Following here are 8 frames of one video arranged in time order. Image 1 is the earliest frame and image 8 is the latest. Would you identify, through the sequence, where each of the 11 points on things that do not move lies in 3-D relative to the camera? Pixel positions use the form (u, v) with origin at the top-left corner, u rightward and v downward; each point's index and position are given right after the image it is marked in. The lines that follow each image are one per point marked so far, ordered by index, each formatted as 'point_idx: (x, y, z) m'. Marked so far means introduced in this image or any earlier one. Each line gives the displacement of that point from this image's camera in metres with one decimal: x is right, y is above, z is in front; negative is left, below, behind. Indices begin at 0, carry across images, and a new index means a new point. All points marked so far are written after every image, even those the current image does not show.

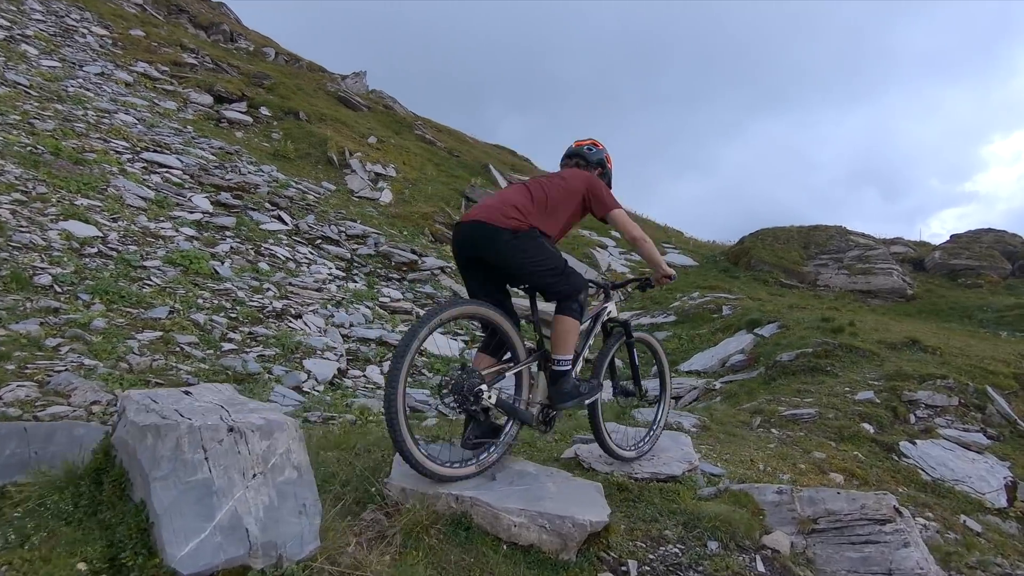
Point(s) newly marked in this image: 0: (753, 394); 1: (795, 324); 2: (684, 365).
0: (+3.5, -1.6, +8.0) m
1: (+6.2, -0.8, +12.0) m
2: (+3.9, -1.8, +12.4) m
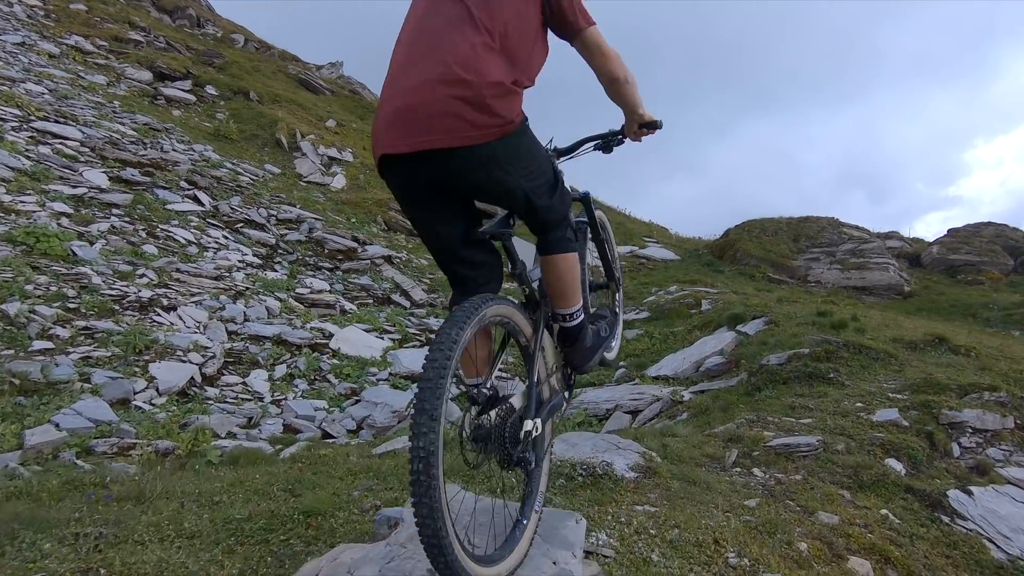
0: (+2.3, -1.3, +5.9) m
1: (+4.9, -0.6, +9.9) m
2: (+2.6, -1.5, +10.3) m
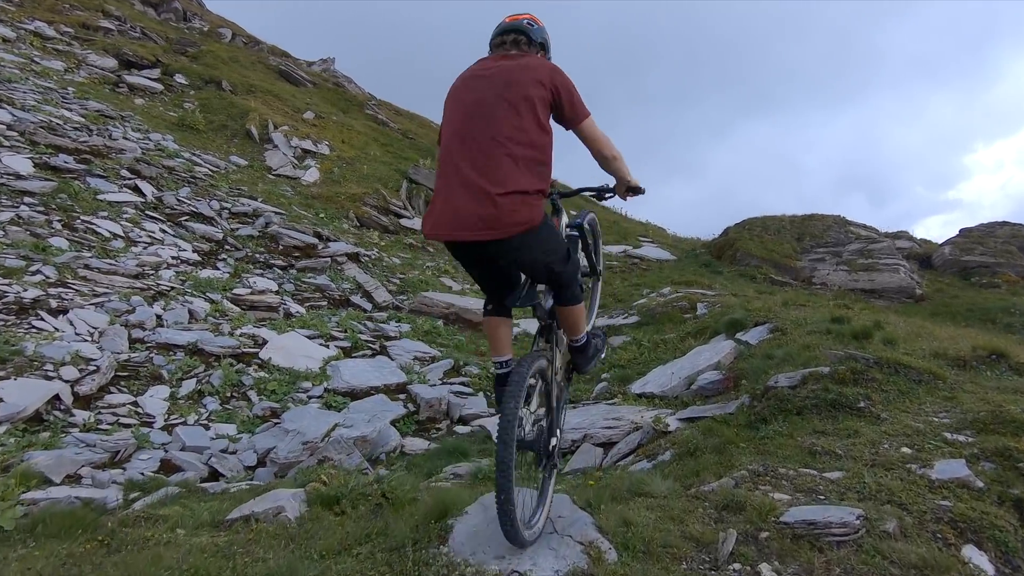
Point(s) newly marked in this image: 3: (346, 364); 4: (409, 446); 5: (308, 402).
0: (+1.7, -1.3, +4.3) m
1: (+4.3, -0.6, +8.4) m
2: (+2.0, -1.6, +8.8) m
3: (-2.7, -1.2, +9.0) m
4: (-1.3, -2.0, +7.0) m
5: (-2.9, -1.6, +7.8) m
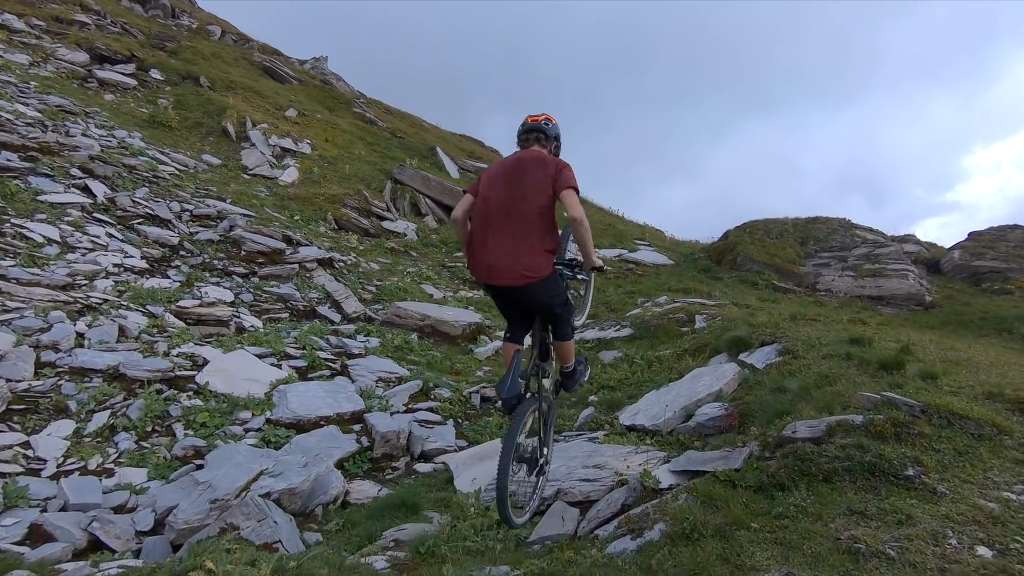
0: (+1.3, -1.5, +3.2) m
1: (+3.9, -0.8, +7.3) m
2: (+1.6, -1.8, +7.7) m
3: (-3.1, -1.4, +7.9) m
4: (-1.7, -2.2, +5.9) m
5: (-3.3, -1.8, +6.7) m
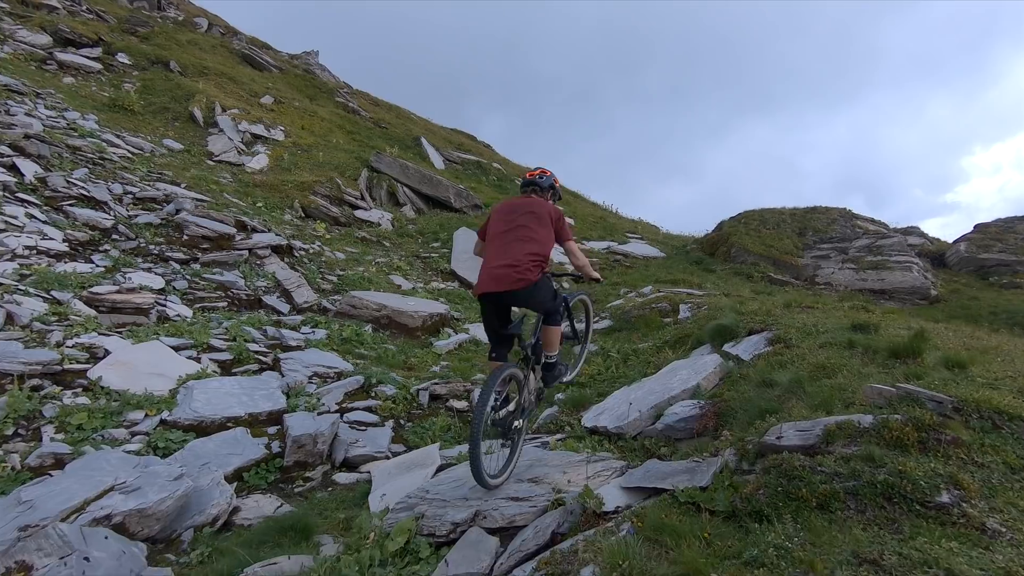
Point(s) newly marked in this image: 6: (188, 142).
0: (+0.7, -1.3, +2.1) m
1: (+3.3, -0.6, +6.2) m
2: (+0.9, -1.5, +6.5) m
3: (-3.8, -1.2, +6.8) m
4: (-2.4, -2.0, +4.8) m
5: (-4.0, -1.6, +5.6) m
6: (-11.3, +5.1, +19.1) m
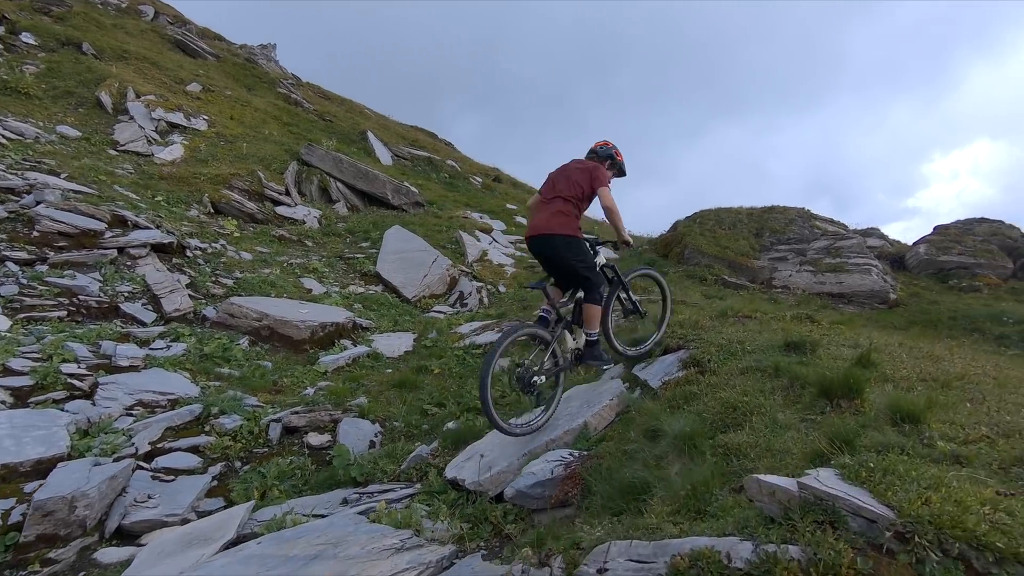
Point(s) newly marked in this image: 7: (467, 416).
0: (-0.5, -1.3, +0.7) m
1: (+1.9, -0.6, +4.9) m
2: (-0.5, -1.6, +5.1) m
3: (-5.2, -1.3, +5.2) m
4: (-3.7, -2.1, +3.3) m
5: (-5.3, -1.7, +4.0) m
6: (-13.3, +5.0, +17.2) m
7: (-0.6, -1.6, +6.8) m
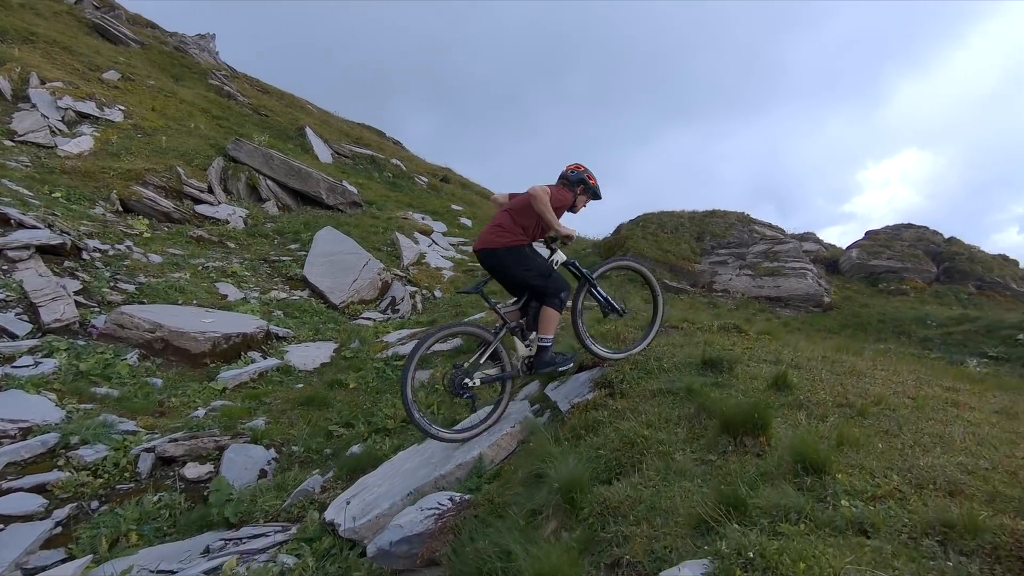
0: (-1.1, -1.4, +0.1) m
1: (+1.0, -0.7, +4.5) m
2: (-1.4, -1.7, +4.5) m
3: (-6.1, -1.4, +4.2) m
4: (-4.4, -2.2, +2.4) m
5: (-6.1, -1.8, +3.0) m
6: (-15.1, +4.9, +15.6) m
7: (-1.6, -1.7, +6.2) m
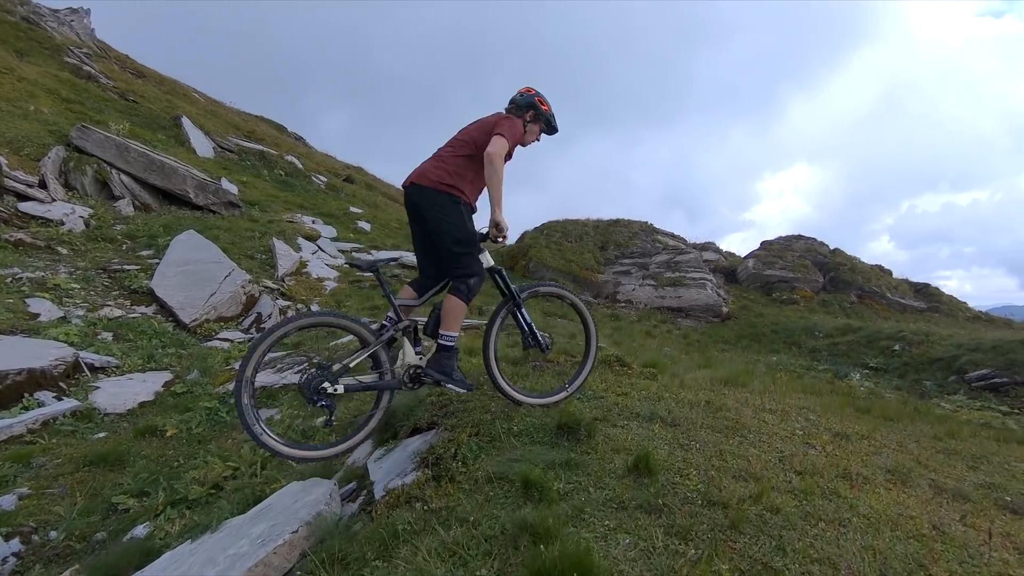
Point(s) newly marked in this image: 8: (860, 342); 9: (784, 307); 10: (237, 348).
0: (-1.7, -1.7, -1.1) m
1: (-0.2, -1.0, +3.5) m
2: (-2.6, -2.0, +3.2) m
3: (-7.2, -1.7, +2.2) m
4: (-5.3, -2.4, +0.7) m
5: (-7.1, -2.0, +1.0) m
6: (-17.7, +4.5, +12.2) m
7: (-3.0, -2.0, +4.8) m
8: (+9.4, -1.5, +14.8) m
9: (+9.9, -0.7, +20.0) m
10: (-5.0, -1.1, +10.0) m
